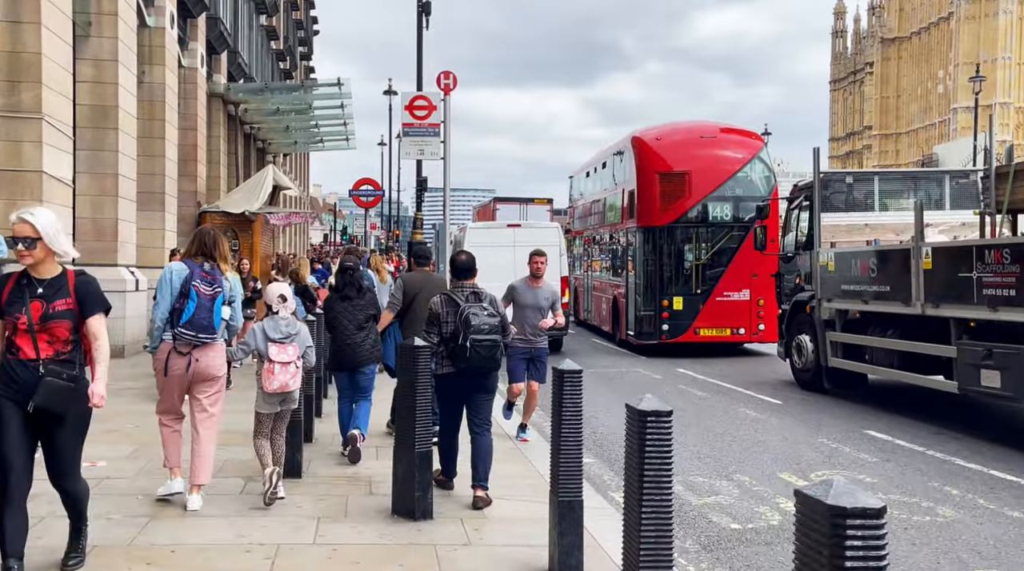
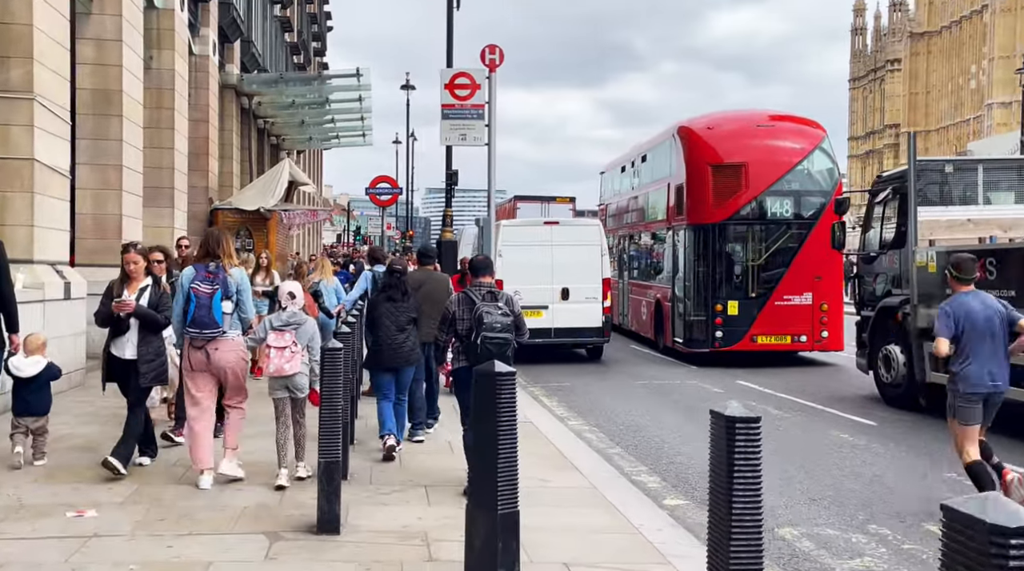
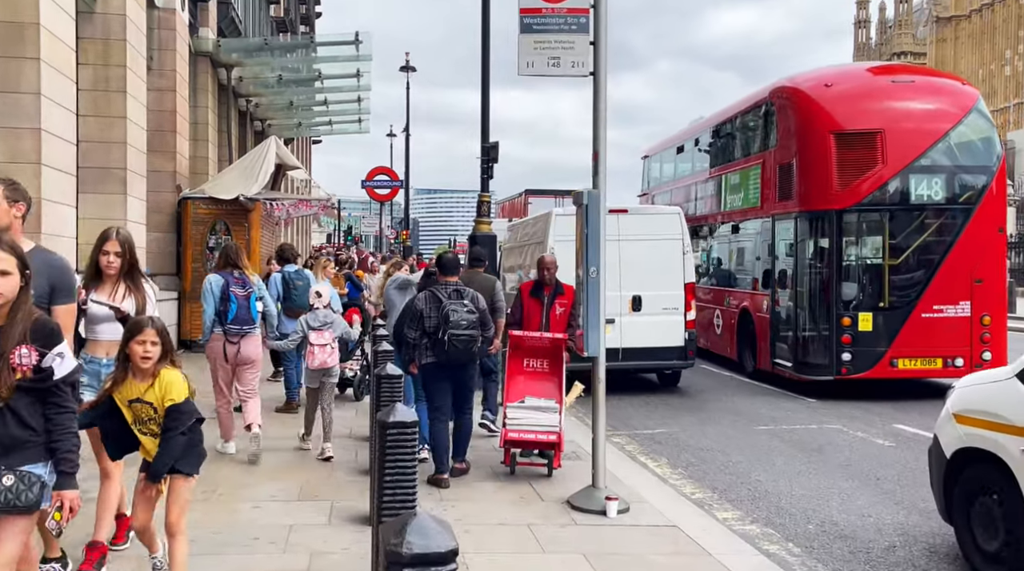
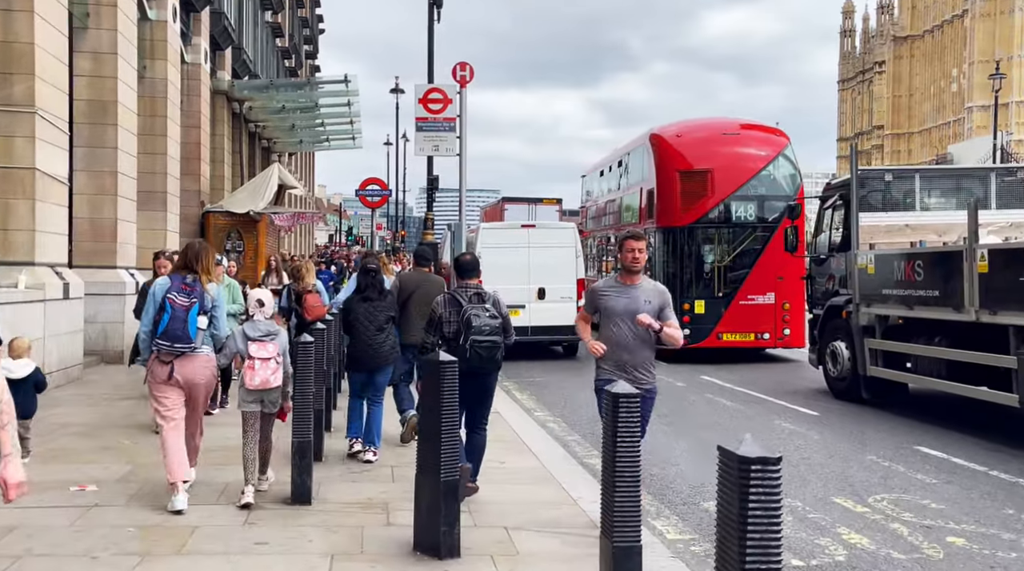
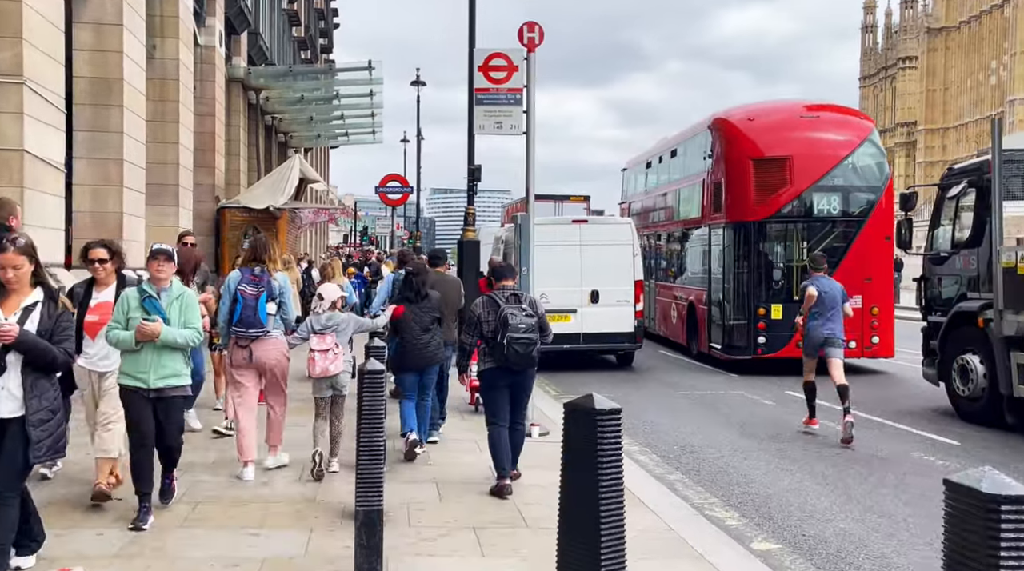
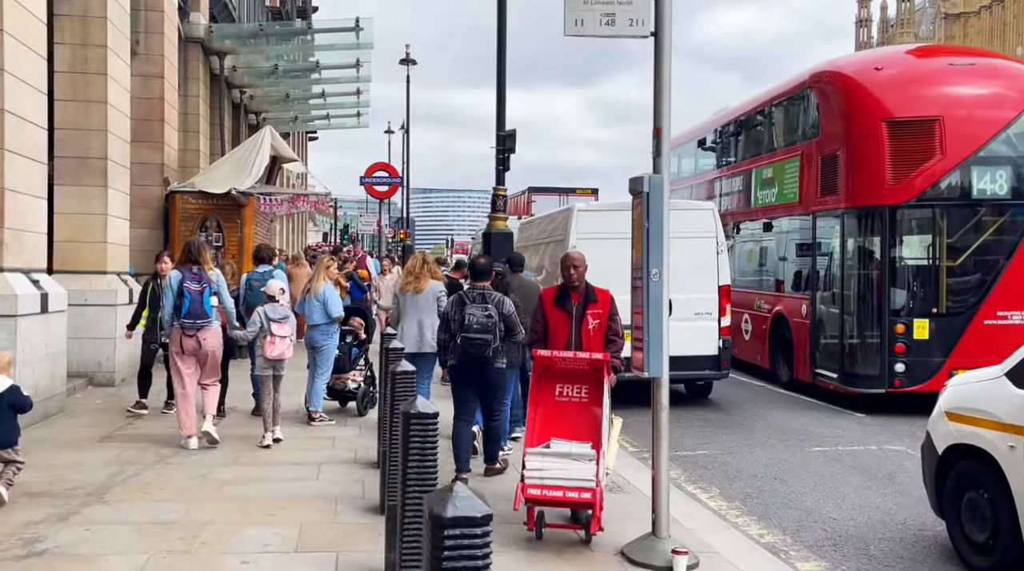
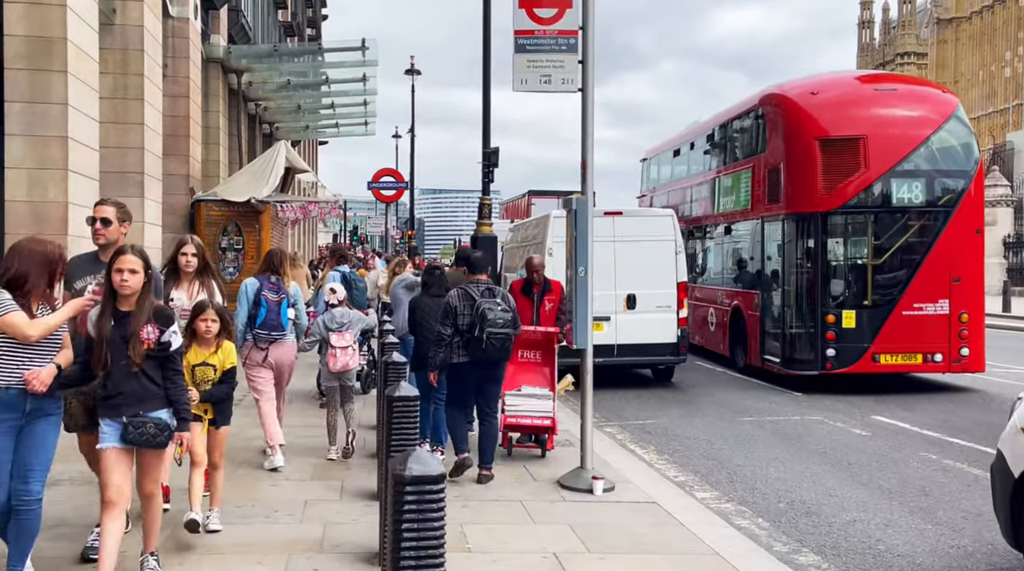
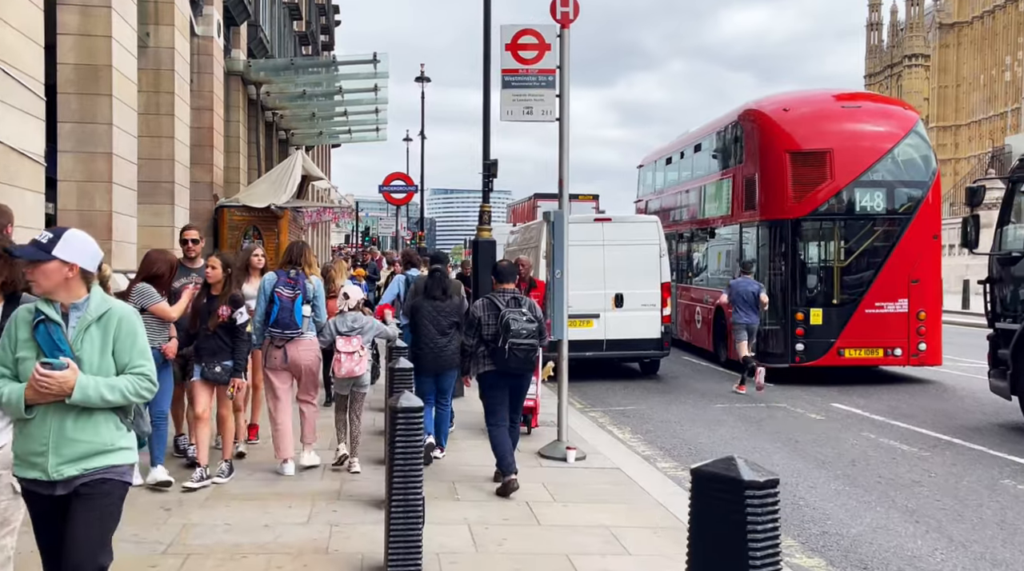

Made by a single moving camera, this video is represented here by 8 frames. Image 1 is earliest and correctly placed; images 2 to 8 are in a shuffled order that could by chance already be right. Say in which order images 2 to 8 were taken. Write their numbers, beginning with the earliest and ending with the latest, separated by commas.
4, 2, 5, 8, 7, 3, 6
